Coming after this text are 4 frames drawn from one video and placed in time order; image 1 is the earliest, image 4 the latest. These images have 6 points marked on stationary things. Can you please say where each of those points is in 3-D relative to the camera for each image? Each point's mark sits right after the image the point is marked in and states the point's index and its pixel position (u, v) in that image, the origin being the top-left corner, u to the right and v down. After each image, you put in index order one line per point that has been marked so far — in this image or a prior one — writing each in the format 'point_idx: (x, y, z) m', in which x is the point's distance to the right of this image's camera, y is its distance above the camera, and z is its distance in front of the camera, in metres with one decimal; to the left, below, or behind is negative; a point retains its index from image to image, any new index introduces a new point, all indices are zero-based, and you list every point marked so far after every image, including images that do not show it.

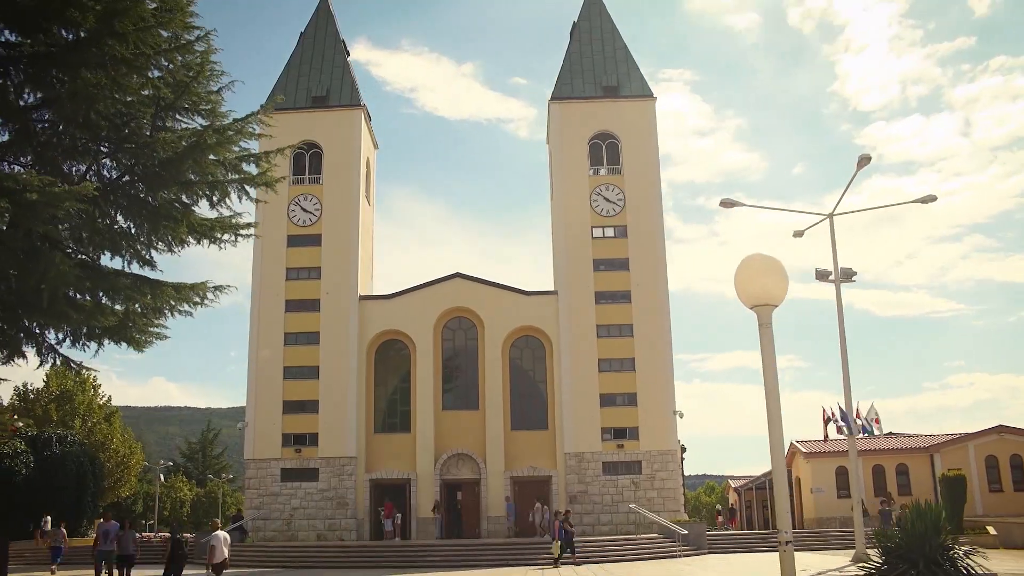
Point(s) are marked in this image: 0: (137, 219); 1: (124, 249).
0: (-6.5, +1.2, +15.2) m
1: (-6.9, +0.7, +15.5) m
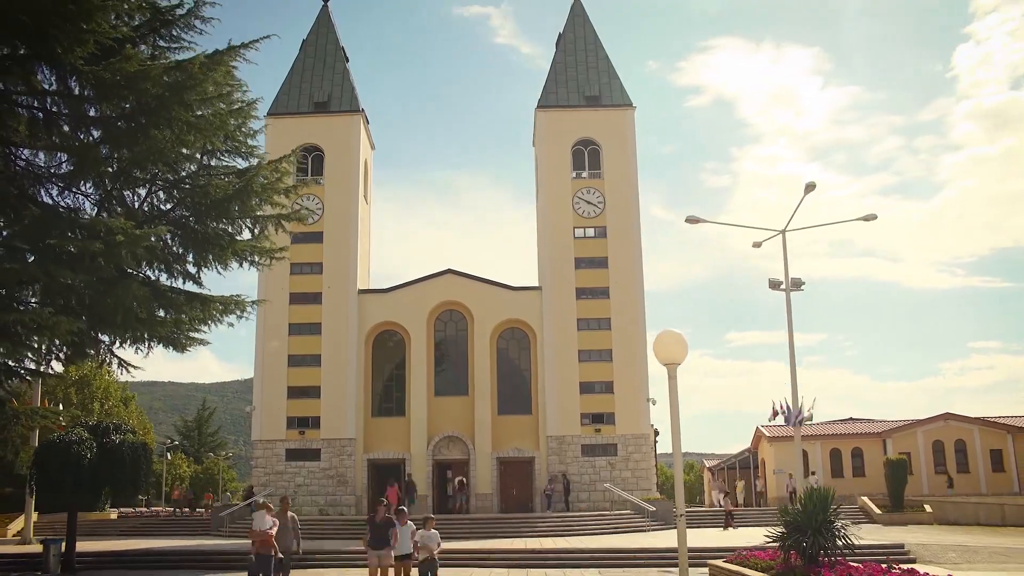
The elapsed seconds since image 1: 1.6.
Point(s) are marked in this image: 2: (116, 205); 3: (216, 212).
0: (-6.7, +0.9, +18.1) m
1: (-7.1, +0.4, +18.4) m
2: (-8.3, +1.8, +18.3) m
3: (-6.1, +1.6, +18.2) m
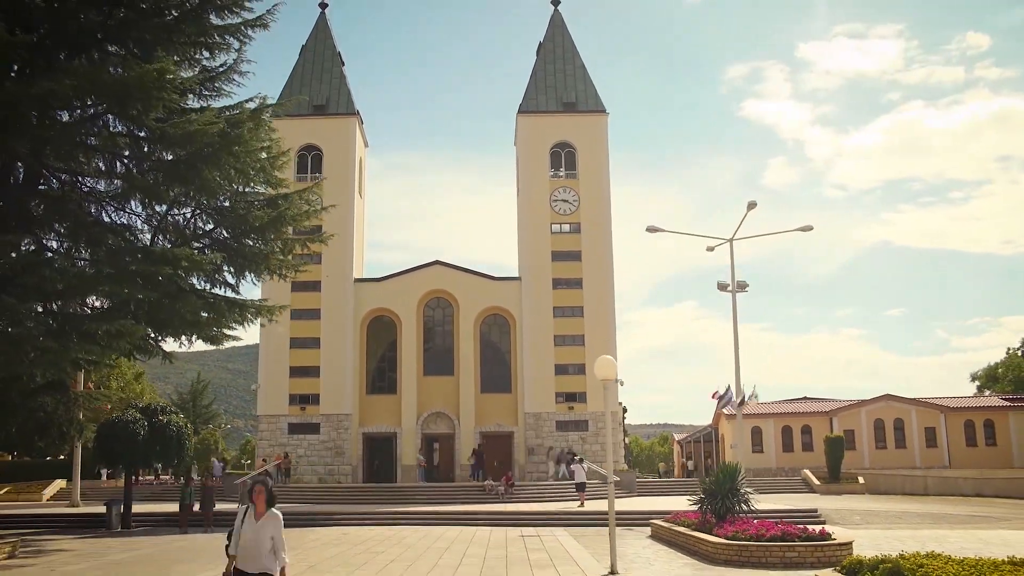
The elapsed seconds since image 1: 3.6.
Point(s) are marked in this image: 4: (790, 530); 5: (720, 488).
0: (-7.1, +0.7, +21.9) m
1: (-7.5, +0.2, +22.2) m
2: (-8.7, +1.6, +22.0) m
3: (-6.5, +1.4, +22.0) m
4: (+4.7, -4.1, +14.7) m
5: (+4.2, -4.1, +17.7) m
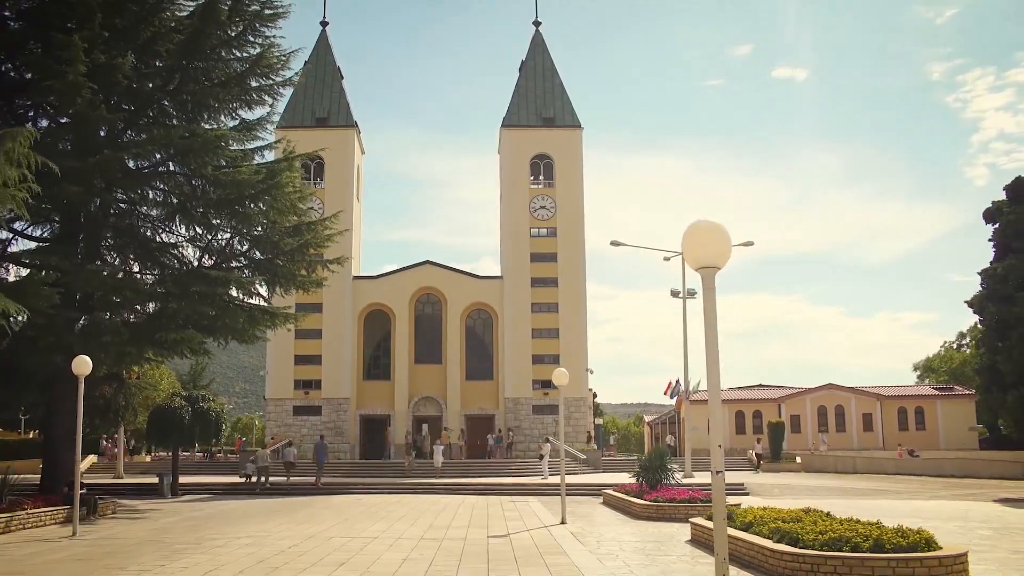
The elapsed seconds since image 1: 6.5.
0: (-7.7, +0.3, +26.8) m
1: (-8.1, -0.1, +27.1) m
2: (-9.3, +1.2, +26.8) m
3: (-7.1, +1.0, +26.8) m
4: (+4.2, -4.7, +19.9) m
5: (+3.7, -4.7, +23.0) m
